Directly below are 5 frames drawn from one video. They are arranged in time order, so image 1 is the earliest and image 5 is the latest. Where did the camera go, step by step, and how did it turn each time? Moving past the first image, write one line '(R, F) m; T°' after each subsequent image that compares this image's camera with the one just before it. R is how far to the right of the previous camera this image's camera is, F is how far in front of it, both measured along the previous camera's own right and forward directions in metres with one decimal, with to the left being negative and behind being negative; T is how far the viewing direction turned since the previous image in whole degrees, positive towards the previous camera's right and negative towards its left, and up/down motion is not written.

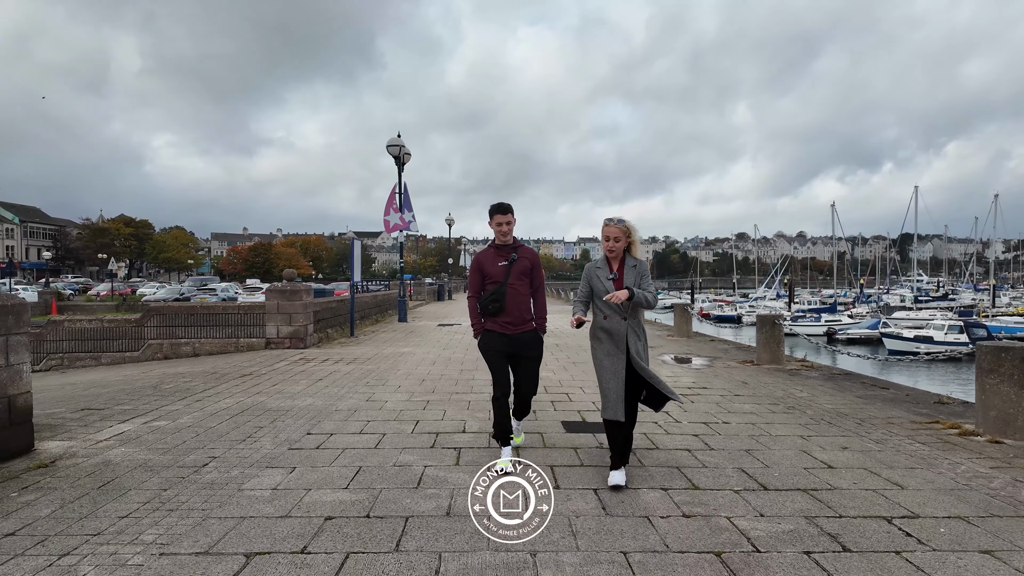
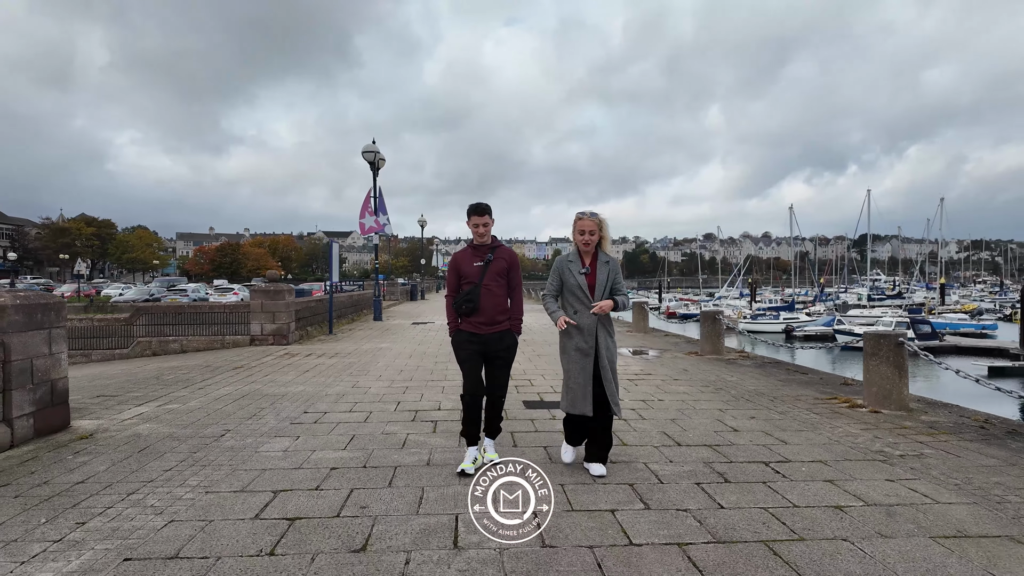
(+0.1, -0.9) m; +3°
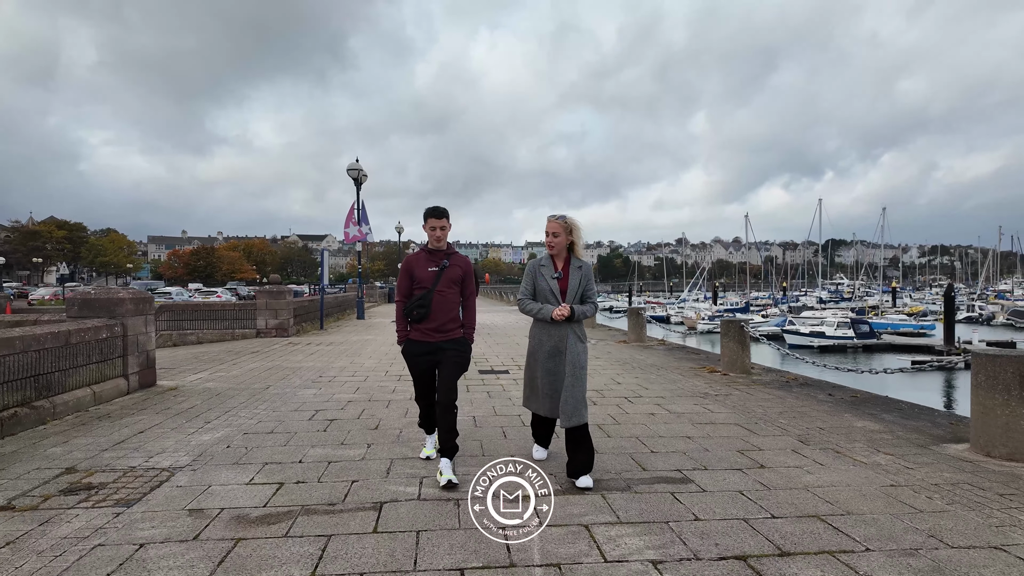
(+0.3, -2.4) m; +2°
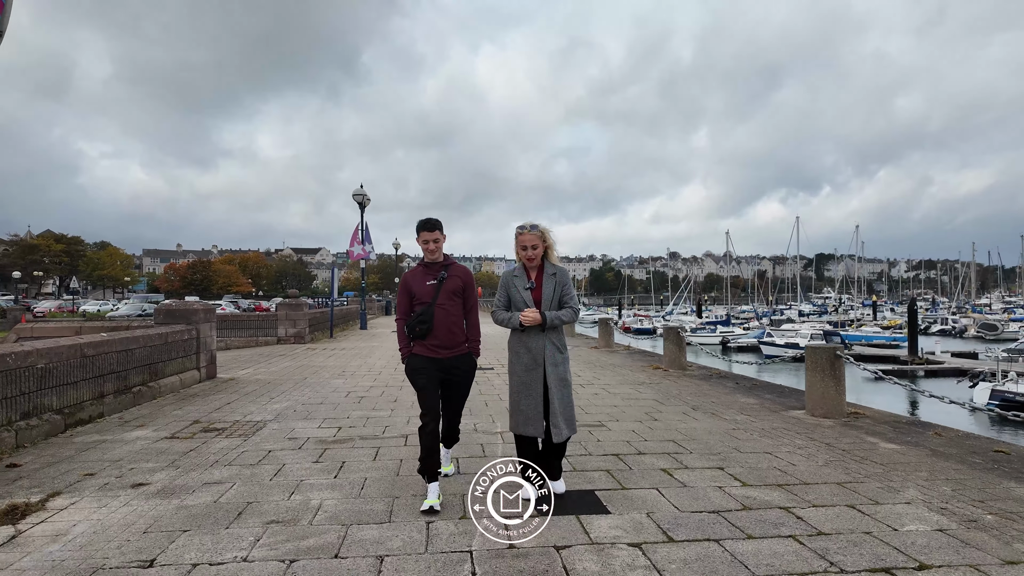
(+0.2, -2.1) m; +1°
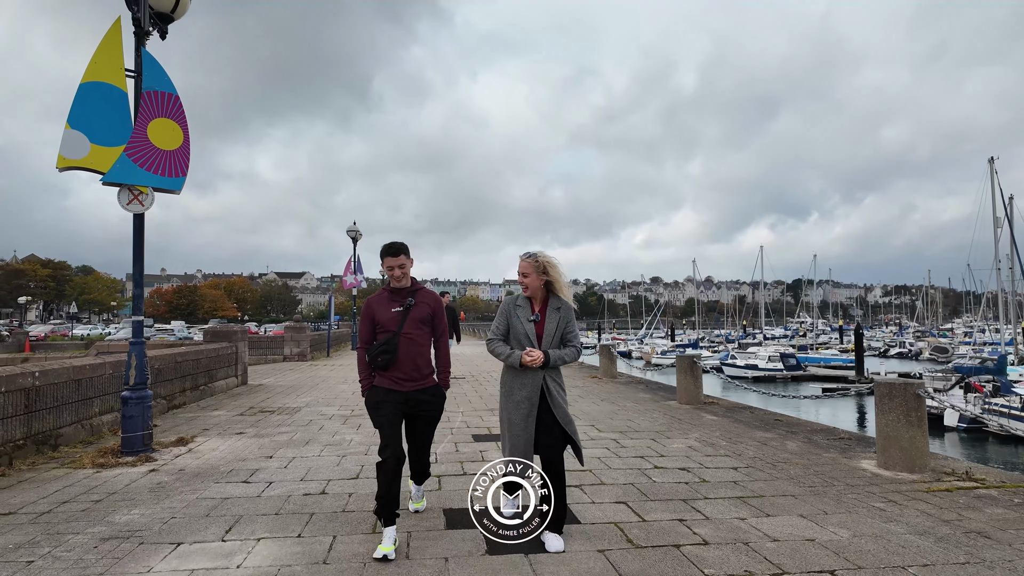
(+0.4, -2.9) m; +2°
